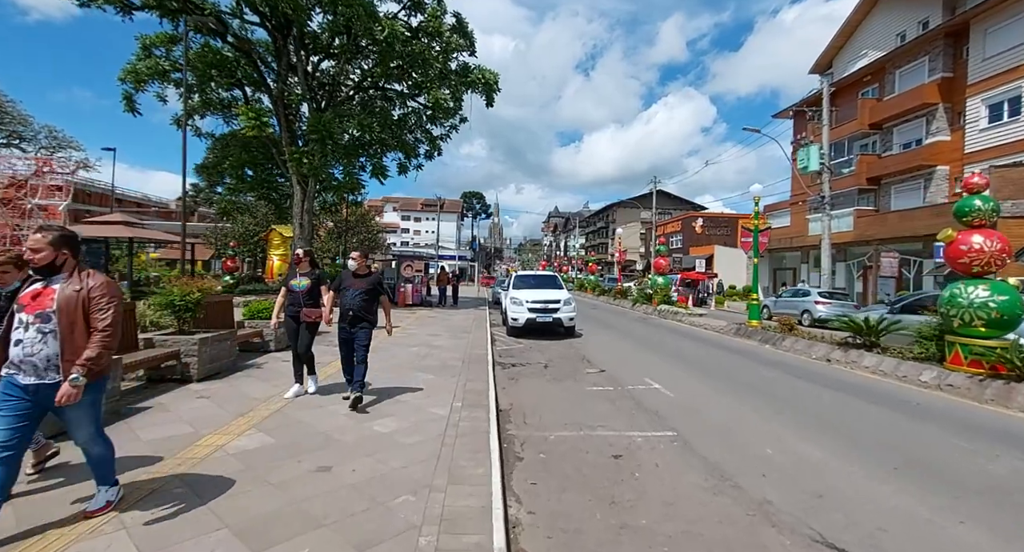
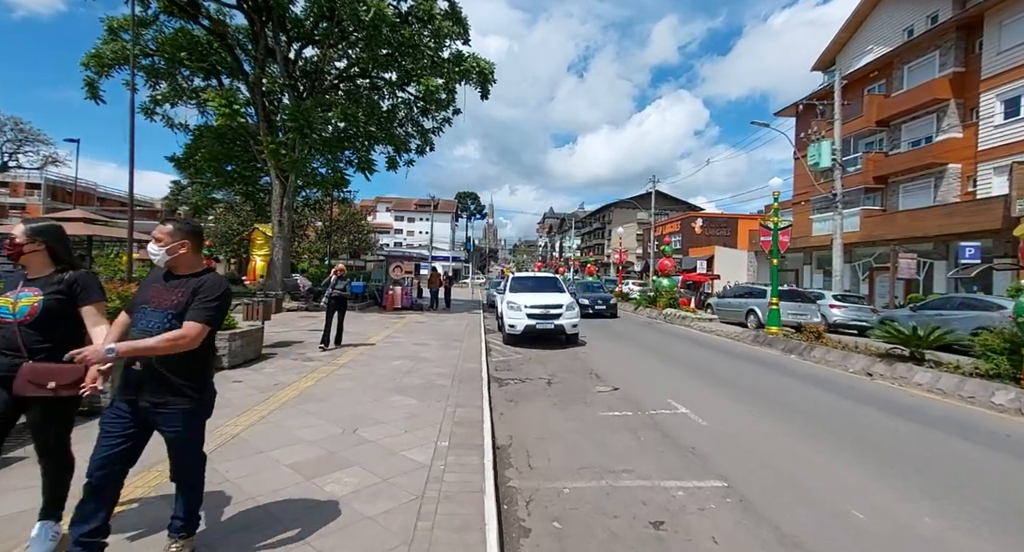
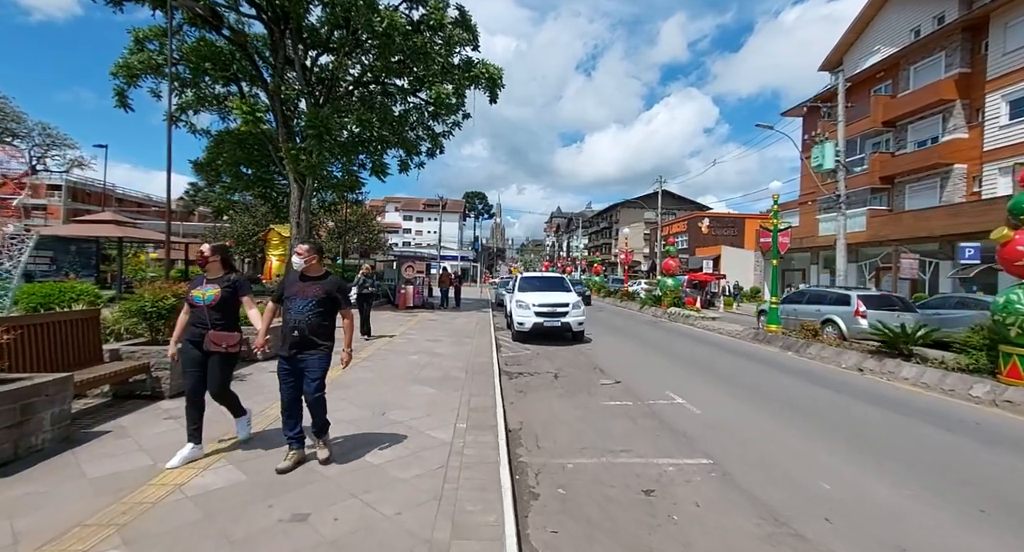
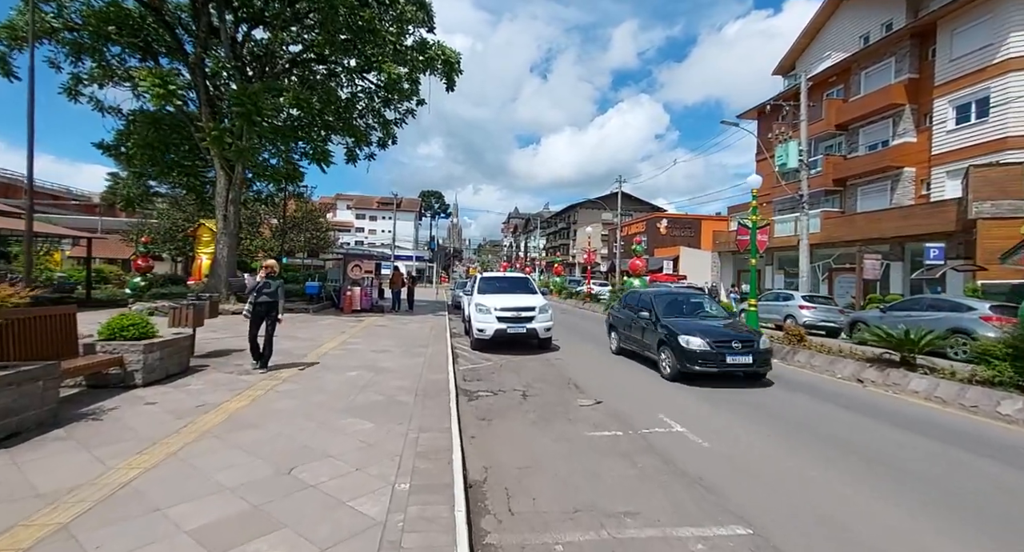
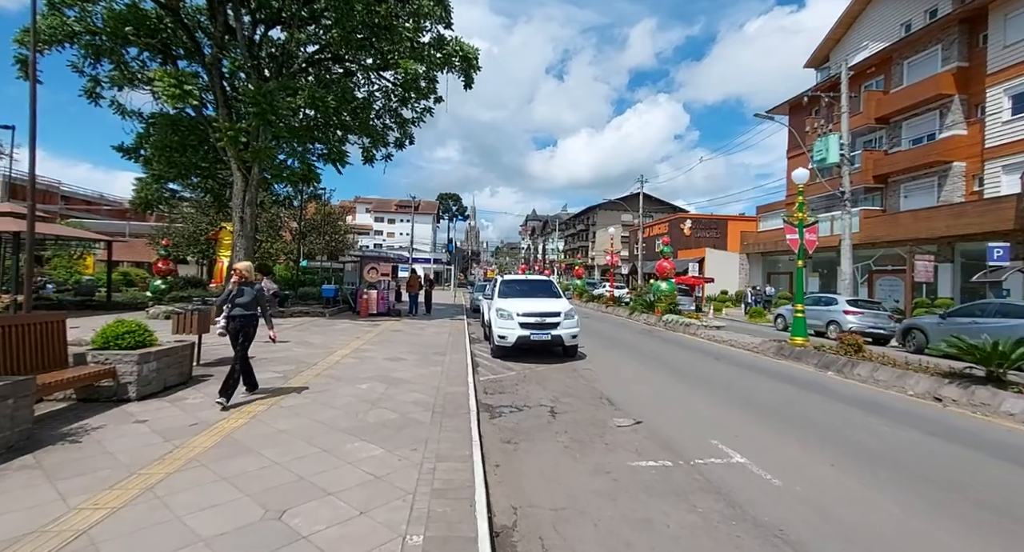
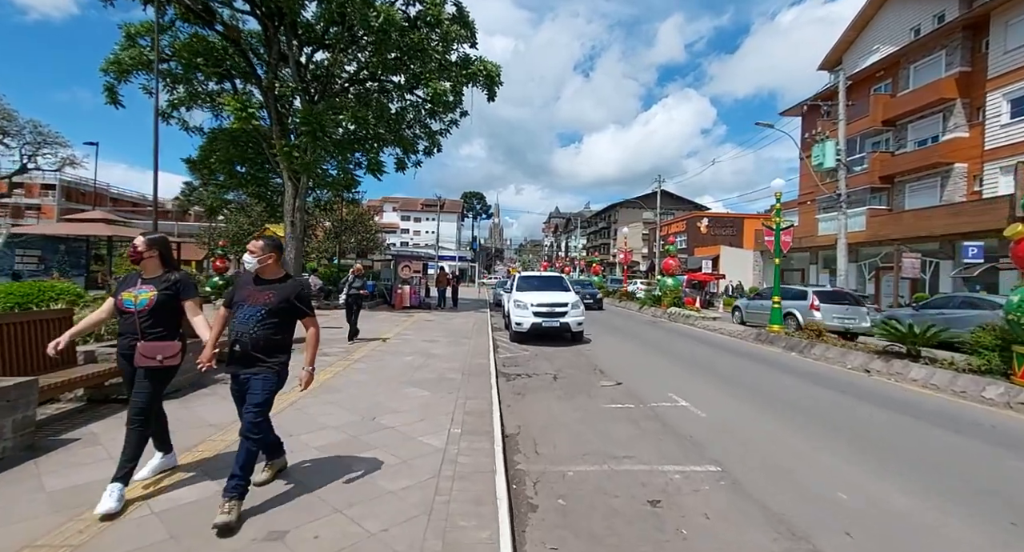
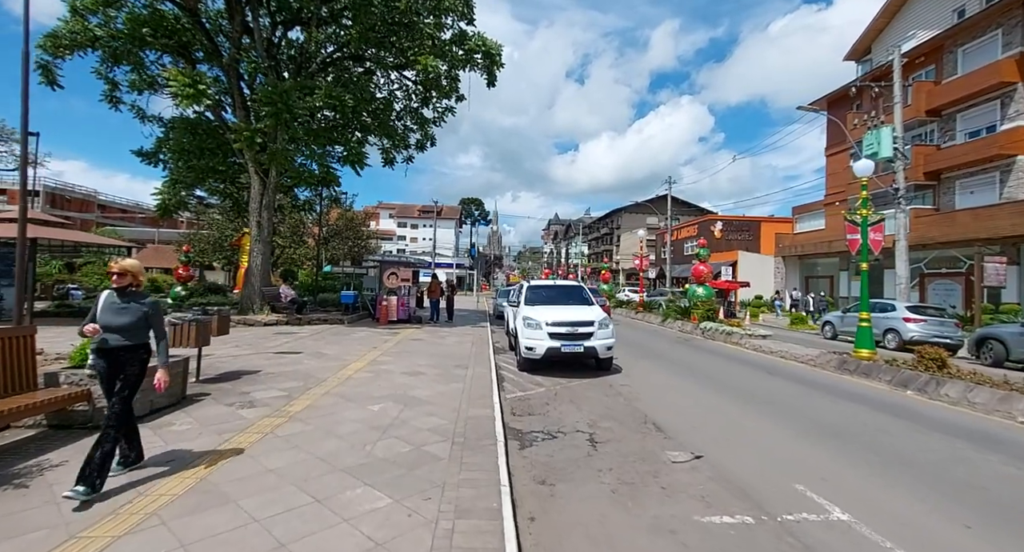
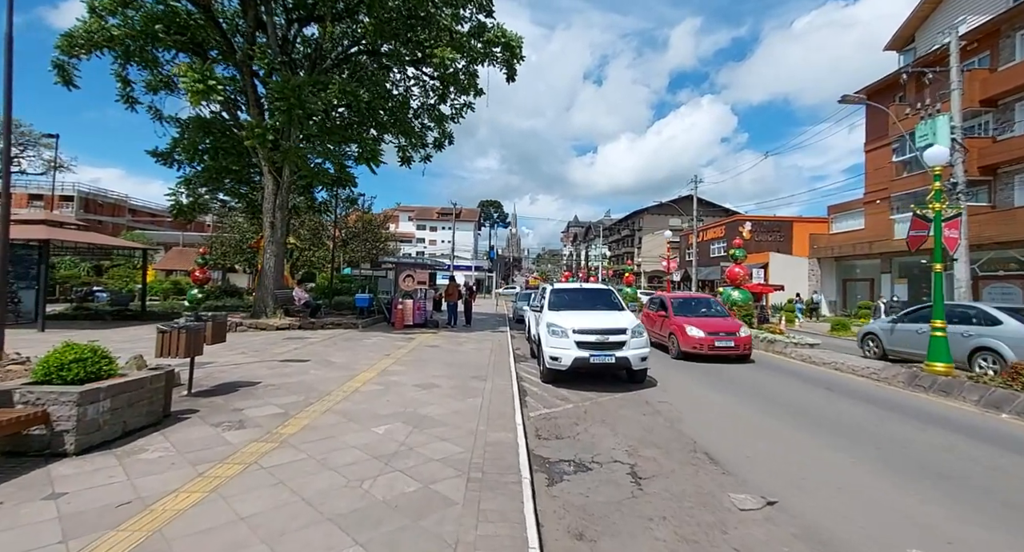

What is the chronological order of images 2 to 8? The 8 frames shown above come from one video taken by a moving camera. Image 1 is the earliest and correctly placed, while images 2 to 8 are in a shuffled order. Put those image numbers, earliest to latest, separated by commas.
3, 6, 2, 4, 5, 7, 8
